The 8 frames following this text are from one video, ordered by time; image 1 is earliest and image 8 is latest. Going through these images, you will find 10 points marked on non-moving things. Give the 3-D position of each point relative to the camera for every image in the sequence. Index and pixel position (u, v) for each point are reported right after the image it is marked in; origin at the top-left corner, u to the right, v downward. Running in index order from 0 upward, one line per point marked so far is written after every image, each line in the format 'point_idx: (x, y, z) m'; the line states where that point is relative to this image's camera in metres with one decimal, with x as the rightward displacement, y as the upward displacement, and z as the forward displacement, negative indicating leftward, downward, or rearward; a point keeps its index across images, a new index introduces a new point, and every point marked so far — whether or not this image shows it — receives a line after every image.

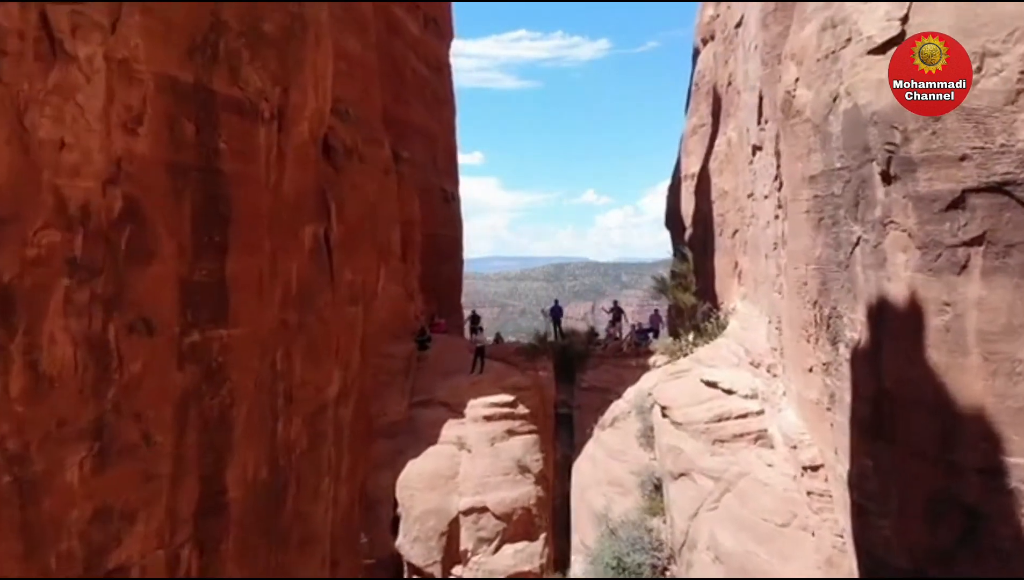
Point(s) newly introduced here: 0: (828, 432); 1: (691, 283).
0: (+5.5, -2.5, +9.3) m
1: (+5.4, +0.2, +16.3) m
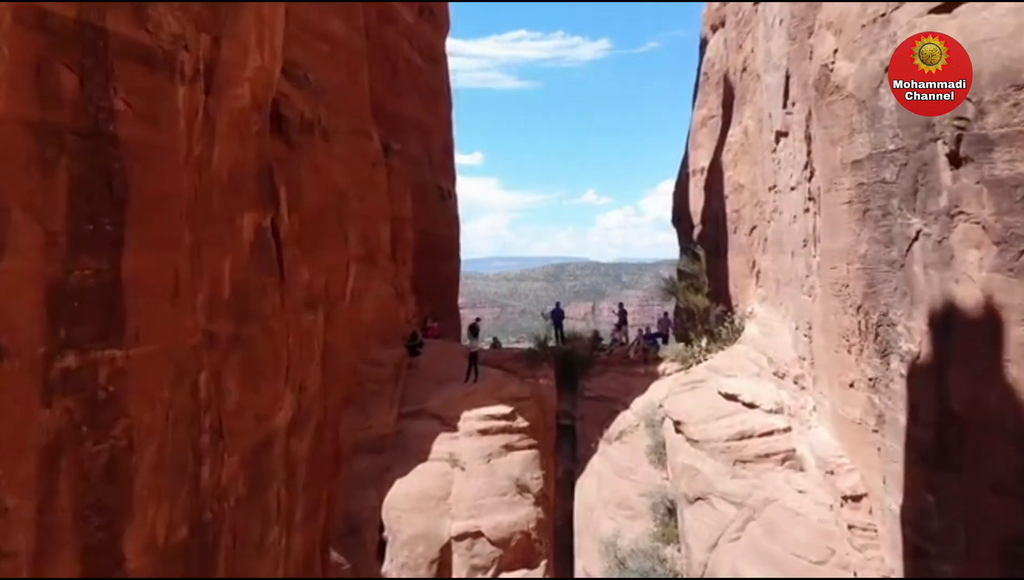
0: (+5.4, -2.5, +8.1) m
1: (+5.4, +0.2, +15.1) m
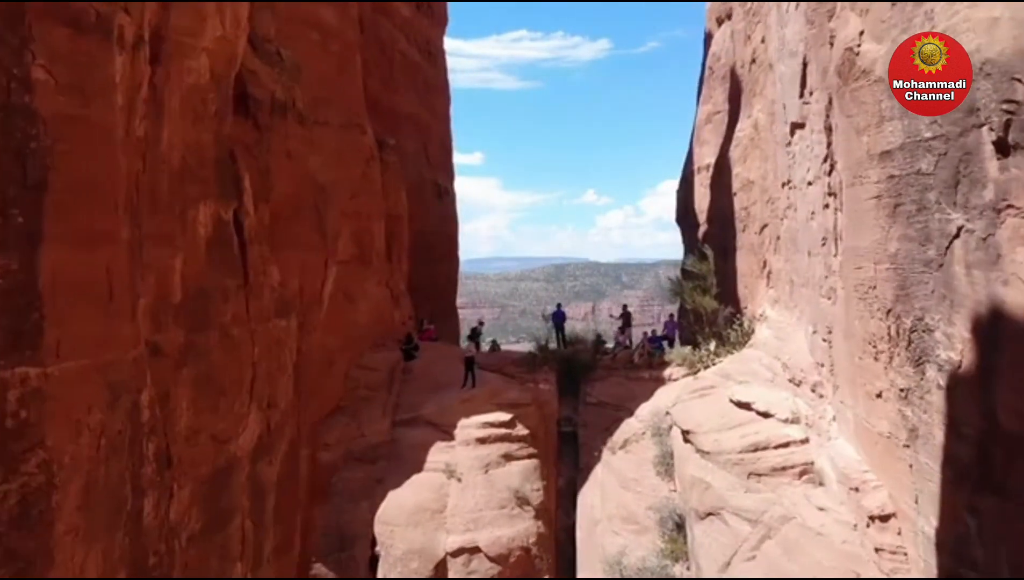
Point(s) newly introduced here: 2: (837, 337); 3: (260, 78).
0: (+5.4, -2.5, +7.4) m
1: (+5.4, +0.2, +14.4) m
2: (+5.4, -0.8, +9.0) m
3: (-4.8, +4.1, +10.5) m
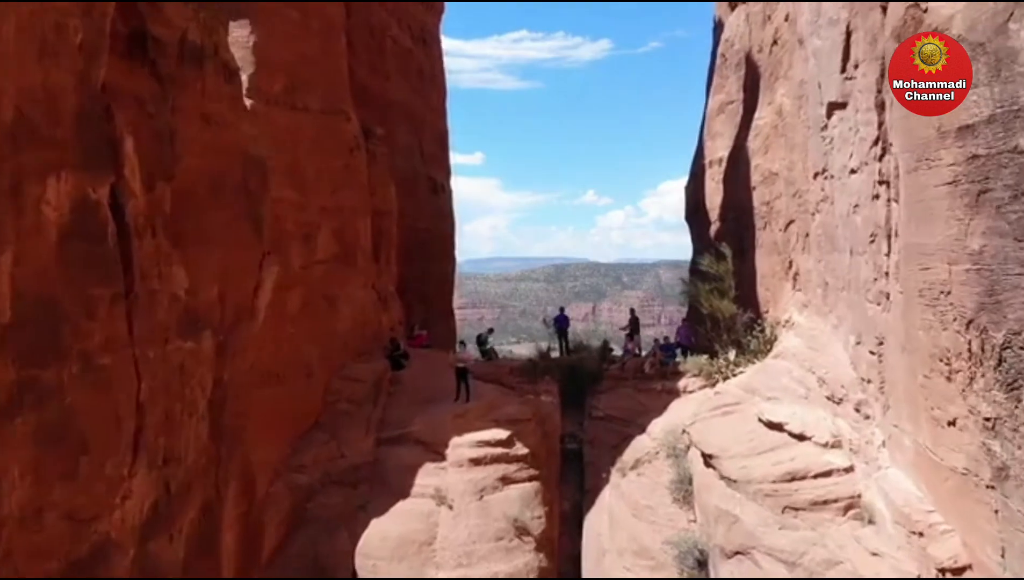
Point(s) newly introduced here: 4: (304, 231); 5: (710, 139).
0: (+5.3, -2.6, +6.1) m
1: (+5.3, +0.1, +13.1) m
2: (+5.4, -0.8, +7.6) m
3: (-4.9, +4.0, +9.2) m
4: (-4.6, +1.3, +11.8) m
5: (+7.1, +5.5, +19.5) m
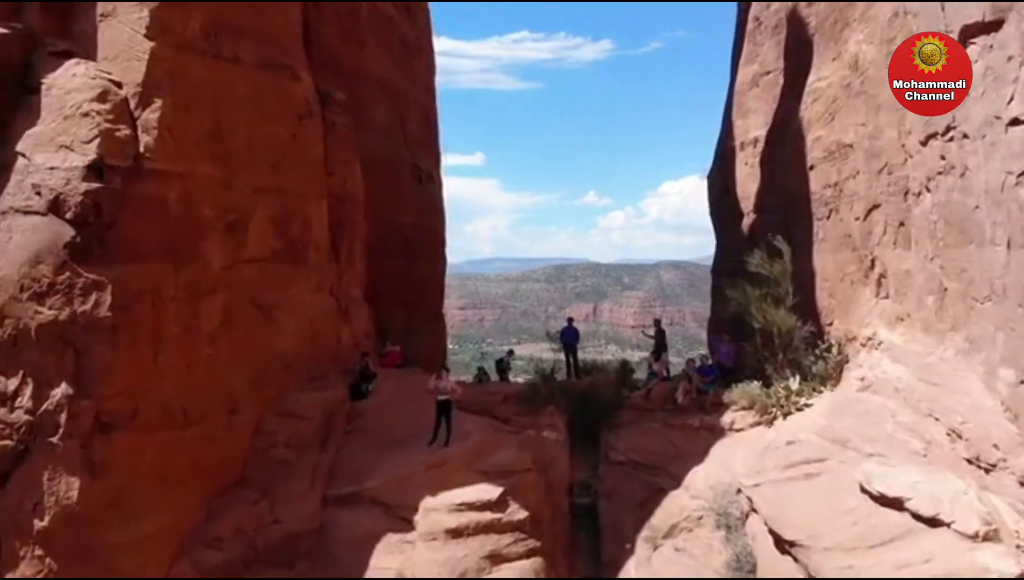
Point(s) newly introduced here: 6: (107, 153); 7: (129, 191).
0: (+5.2, -2.7, +3.2) m
1: (+5.2, 0.0, +10.2) m
2: (+5.2, -1.0, +4.7) m
3: (-5.0, +3.9, +6.3) m
4: (-4.7, +1.2, +8.9) m
5: (+7.0, +5.3, +16.6) m
6: (-5.8, +2.0, +7.8) m
7: (-5.6, +1.5, +7.9) m
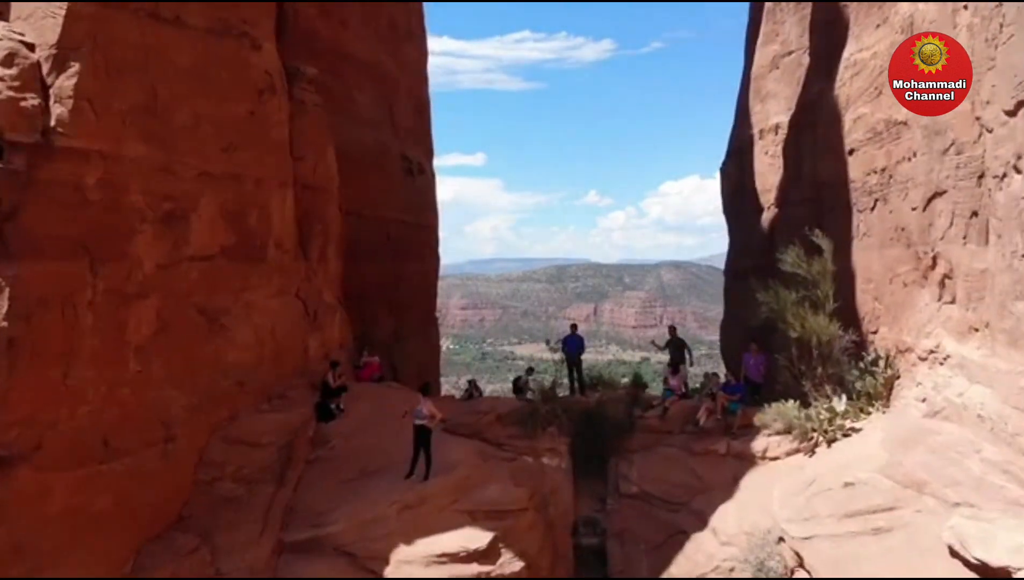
0: (+5.1, -2.8, +1.7) m
1: (+5.1, -0.1, +8.7) m
2: (+5.1, -1.0, +3.3) m
3: (-5.1, +3.9, +4.9) m
4: (-4.8, +1.1, +7.5) m
5: (+6.9, +5.3, +15.1) m
6: (-5.9, +1.9, +6.4) m
7: (-5.7, +1.4, +6.5) m
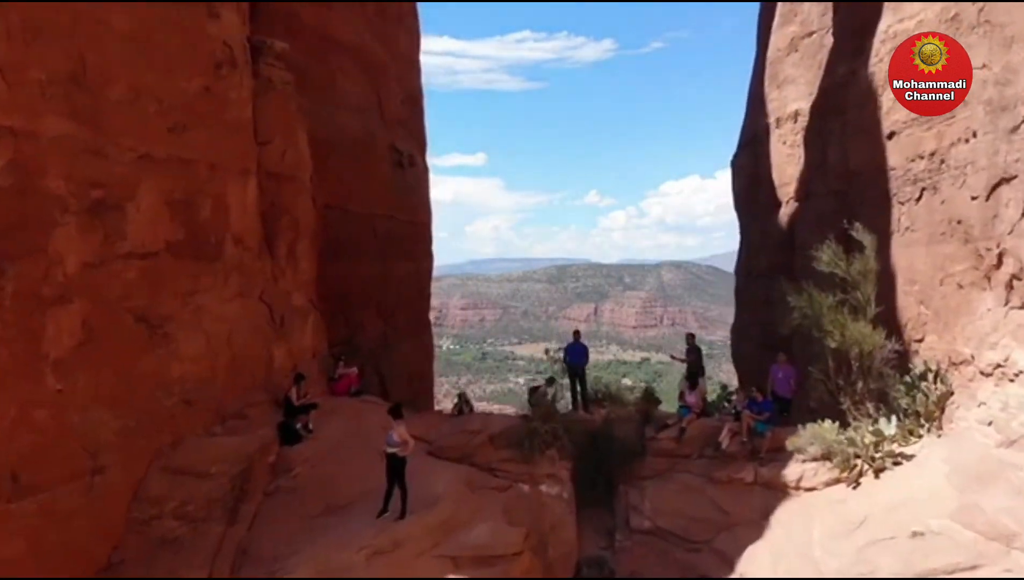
0: (+5.0, -2.8, +0.6) m
1: (+5.0, -0.1, +7.6) m
2: (+5.0, -1.0, +2.1) m
3: (-5.2, +3.8, +3.7) m
4: (-4.9, +1.1, +6.3) m
5: (+6.8, +5.2, +14.0) m
6: (-6.0, +1.9, +5.2) m
7: (-5.8, +1.4, +5.3) m
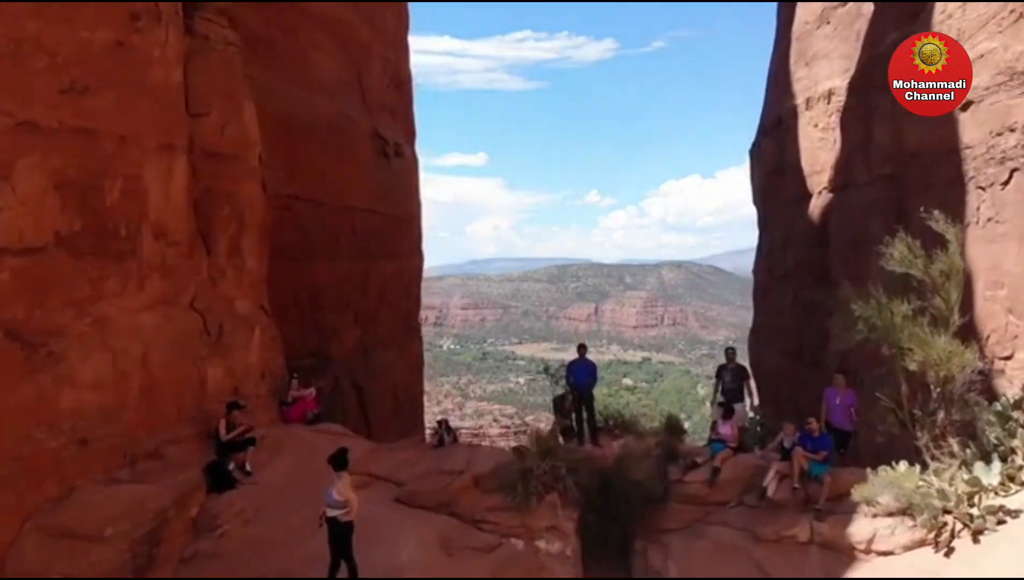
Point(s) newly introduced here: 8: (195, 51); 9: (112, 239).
0: (+4.9, -2.9, -1.0) m
1: (+4.9, -0.2, +6.0) m
2: (+4.9, -1.1, +0.6) m
3: (-5.3, +3.8, +2.2) m
4: (-5.0, +1.0, +4.8) m
5: (+6.7, +5.2, +12.4) m
6: (-6.1, +1.8, +3.7) m
7: (-5.9, +1.3, +3.8) m
8: (-4.1, +3.1, +7.0) m
9: (-4.3, +0.6, +5.8) m
